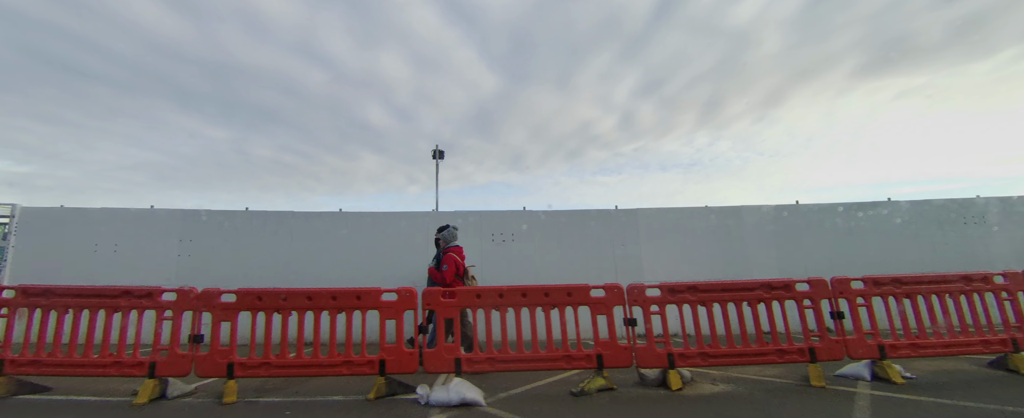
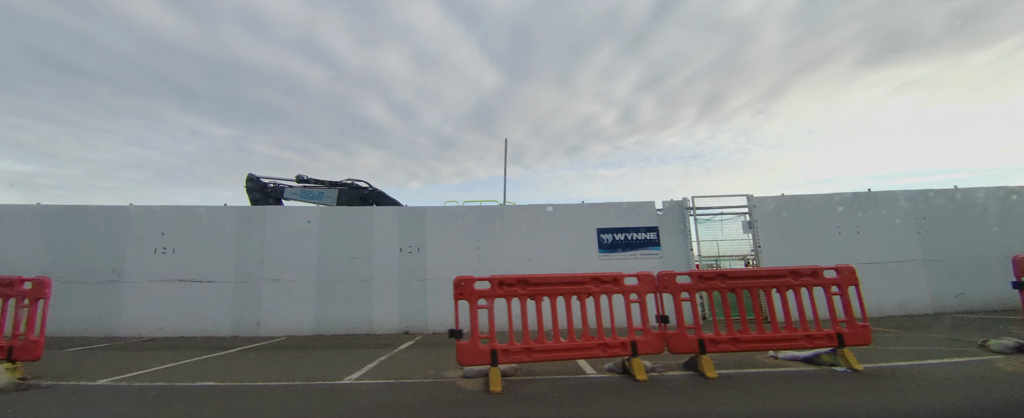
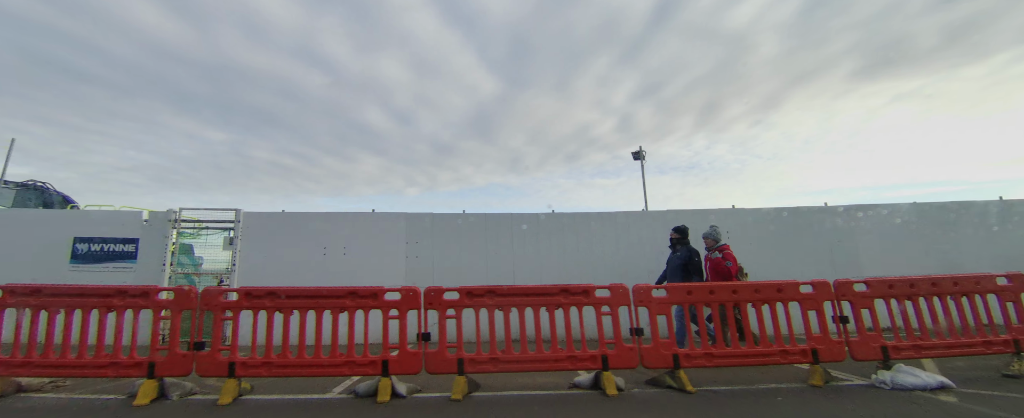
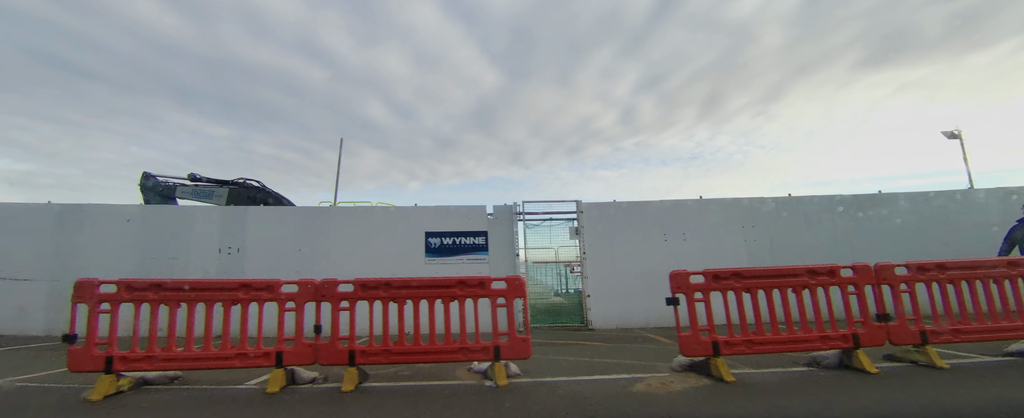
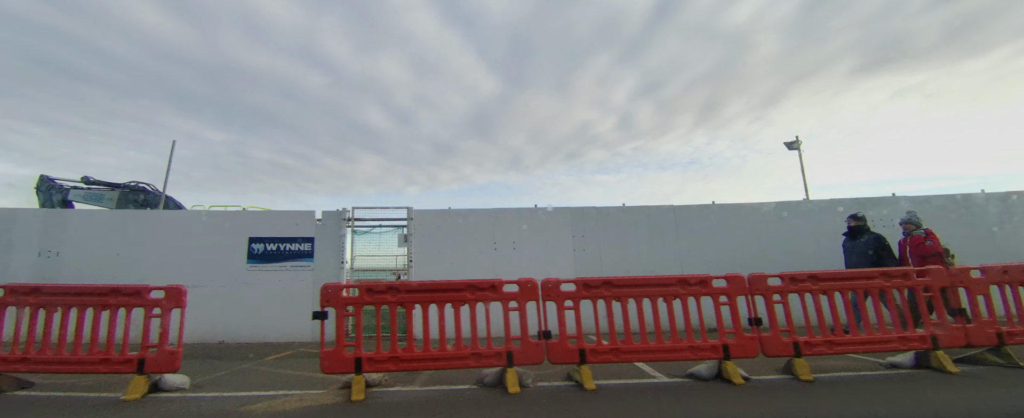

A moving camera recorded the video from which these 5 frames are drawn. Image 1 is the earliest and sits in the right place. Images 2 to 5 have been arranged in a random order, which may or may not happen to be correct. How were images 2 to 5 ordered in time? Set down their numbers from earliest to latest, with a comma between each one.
3, 5, 4, 2
